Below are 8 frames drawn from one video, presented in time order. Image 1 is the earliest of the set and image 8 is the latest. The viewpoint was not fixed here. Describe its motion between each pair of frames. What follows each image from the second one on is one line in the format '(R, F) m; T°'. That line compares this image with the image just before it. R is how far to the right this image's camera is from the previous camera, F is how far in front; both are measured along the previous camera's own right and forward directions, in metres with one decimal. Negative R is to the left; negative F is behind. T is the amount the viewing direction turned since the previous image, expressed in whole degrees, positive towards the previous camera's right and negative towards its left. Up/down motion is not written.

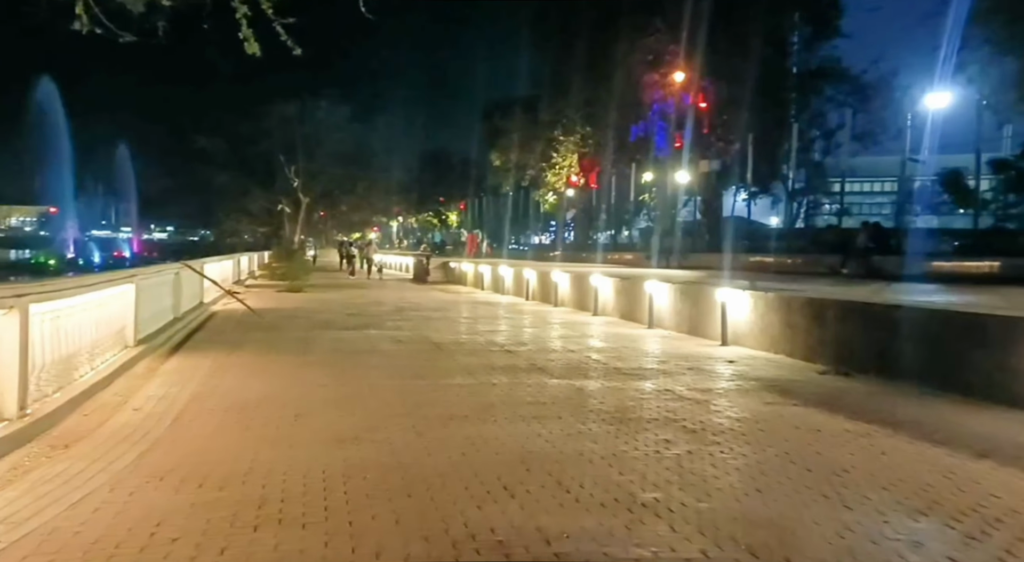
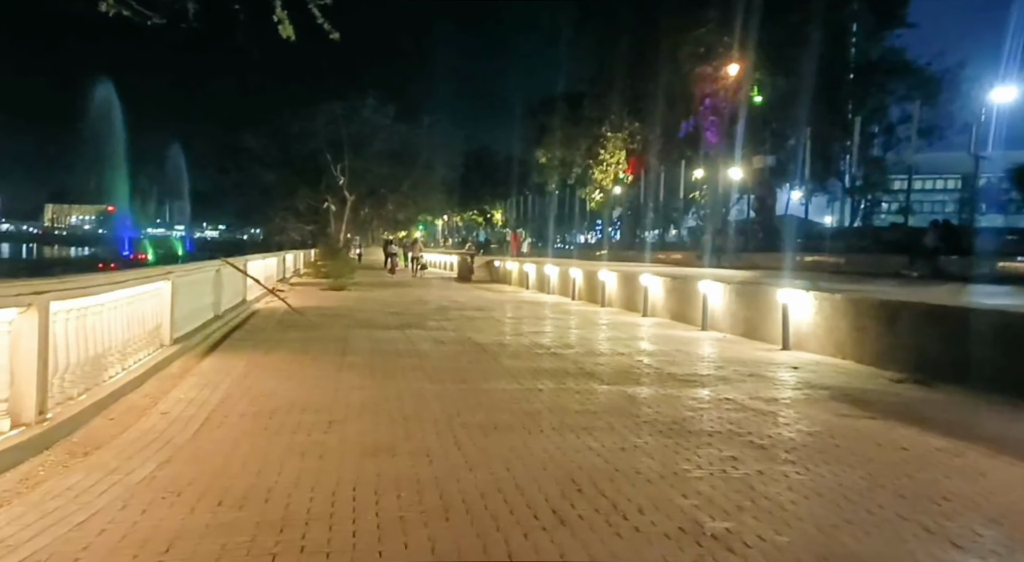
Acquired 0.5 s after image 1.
(-0.1, +0.7) m; -4°
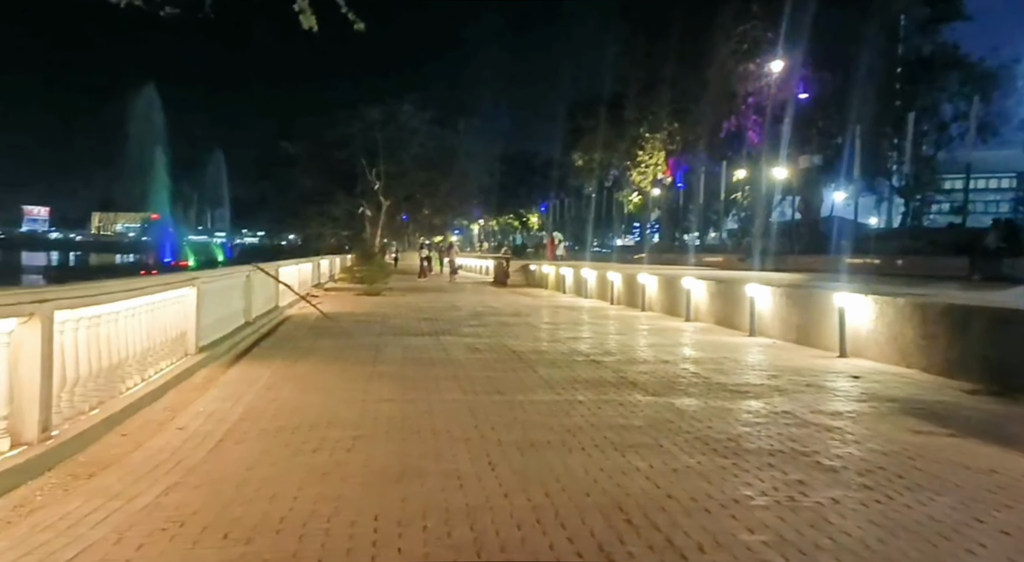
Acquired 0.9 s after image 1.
(0.0, +0.7) m; -3°
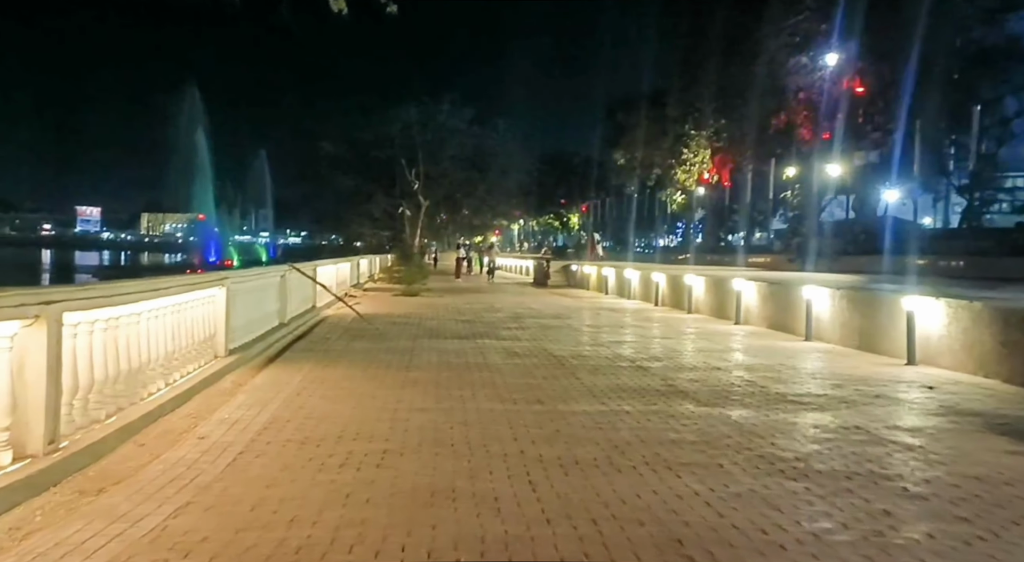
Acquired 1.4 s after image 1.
(0.0, +0.7) m; -3°
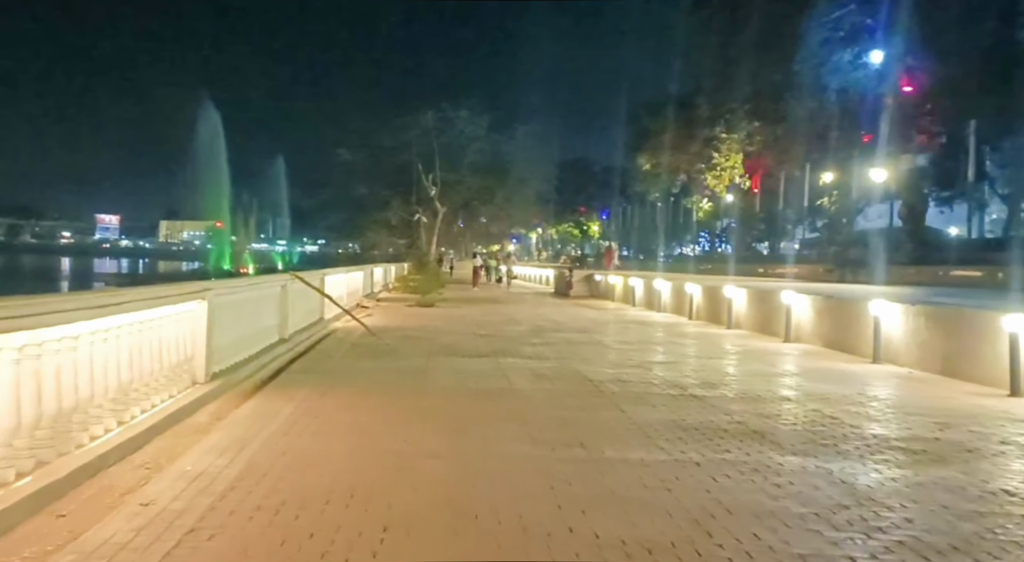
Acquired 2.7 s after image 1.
(-0.2, +1.8) m; -1°
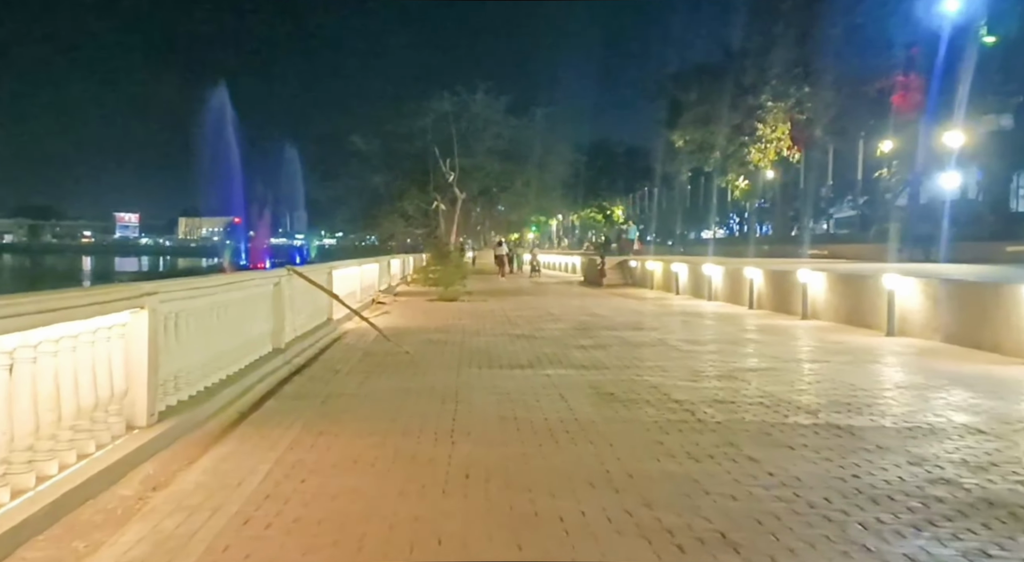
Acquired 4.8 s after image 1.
(-0.5, +2.9) m; -2°
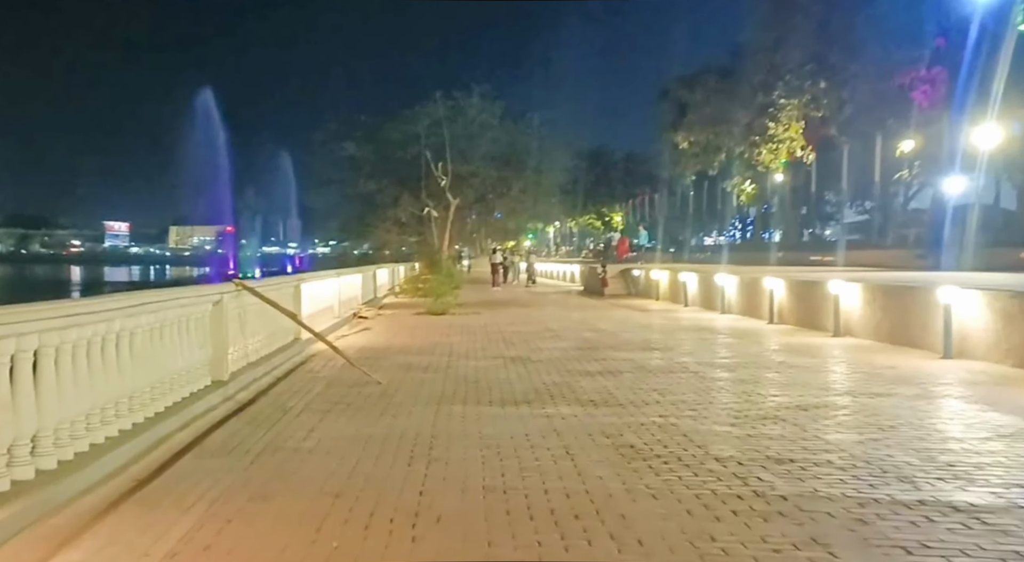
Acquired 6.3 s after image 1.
(+0.1, +2.1) m; 0°
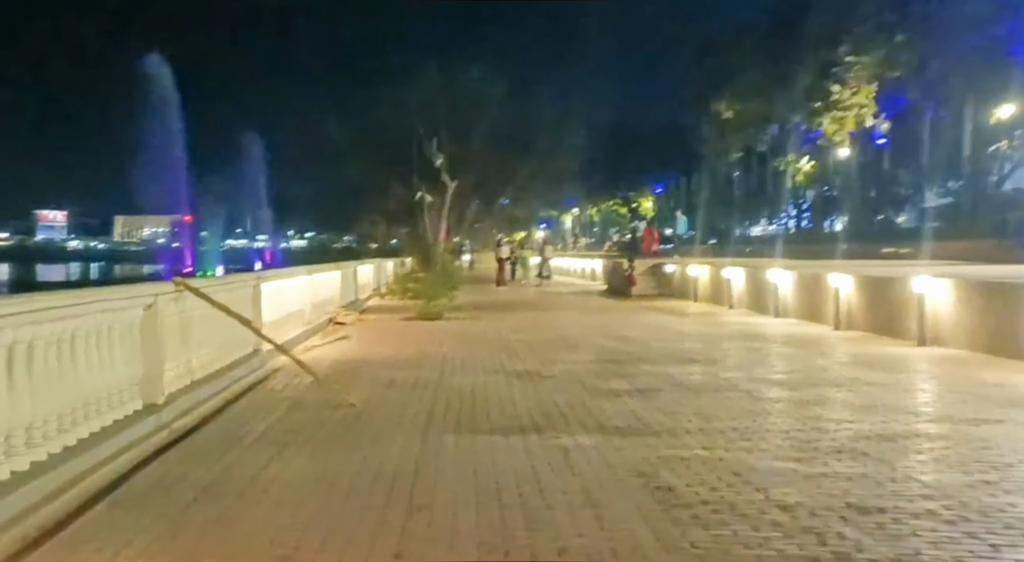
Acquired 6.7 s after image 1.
(+0.2, +2.4) m; -2°
